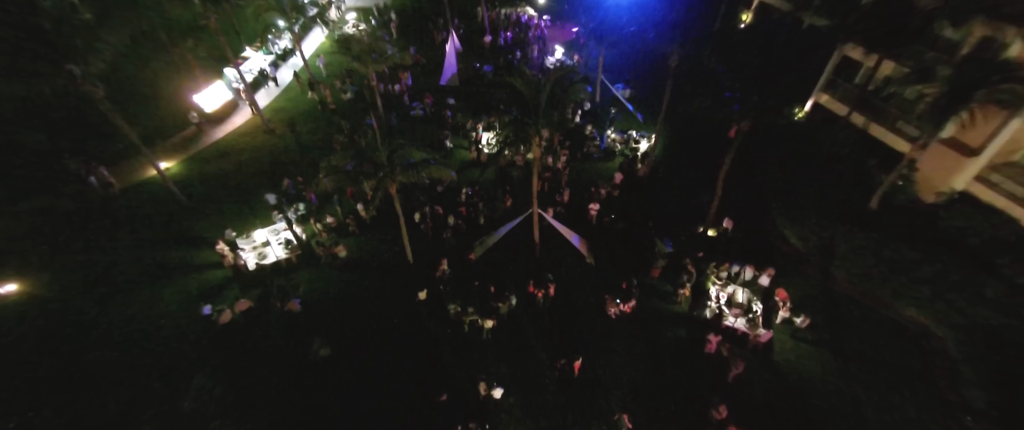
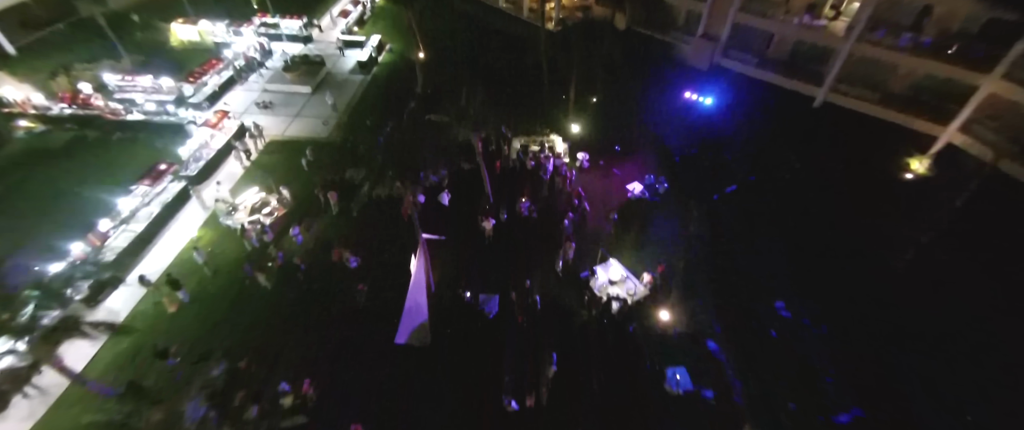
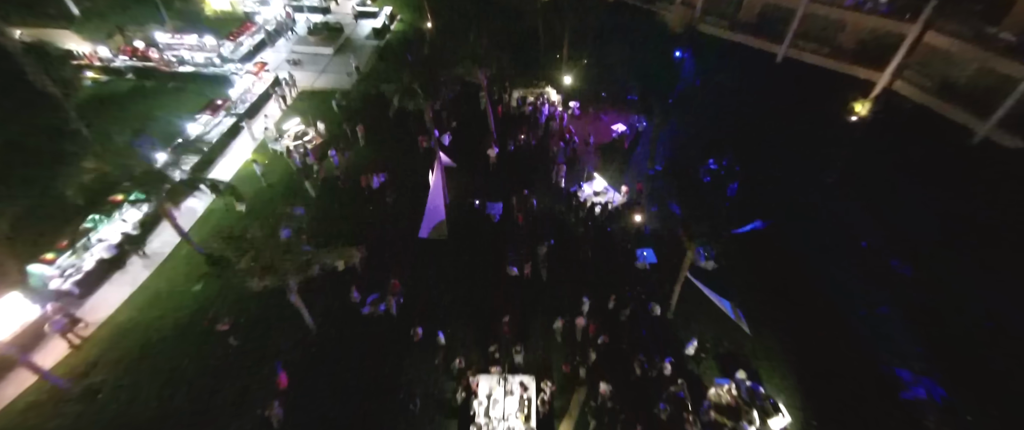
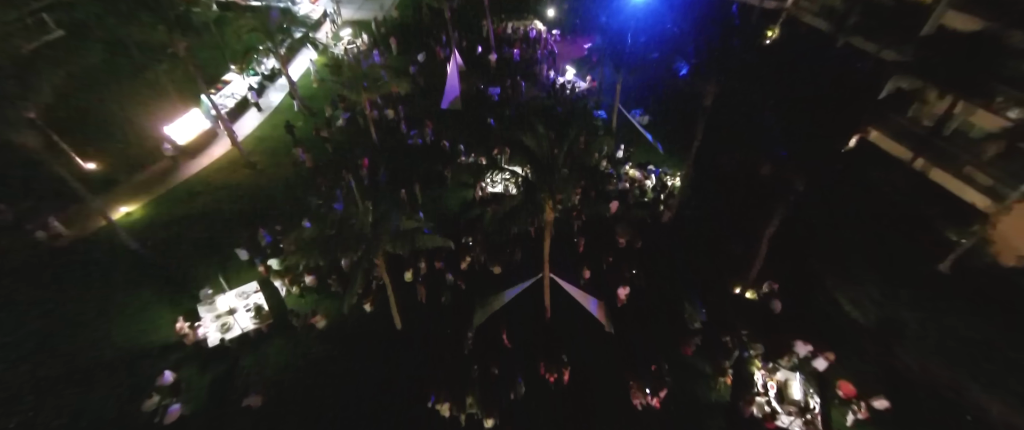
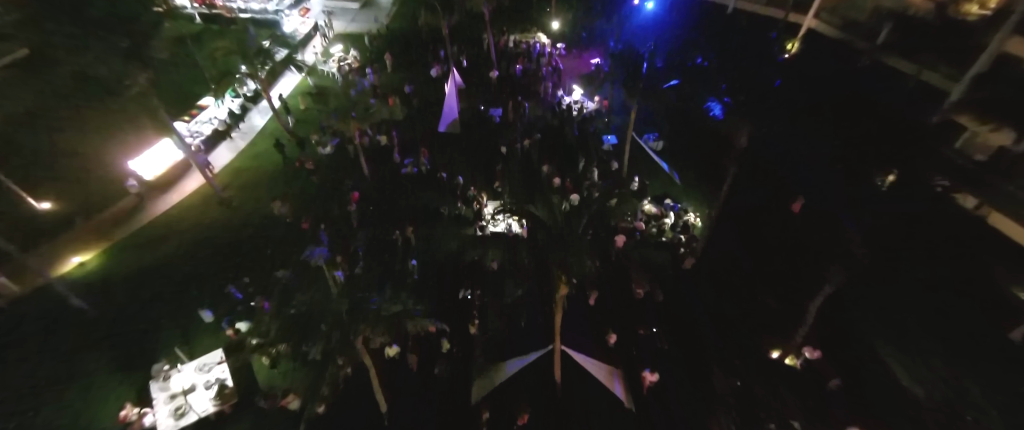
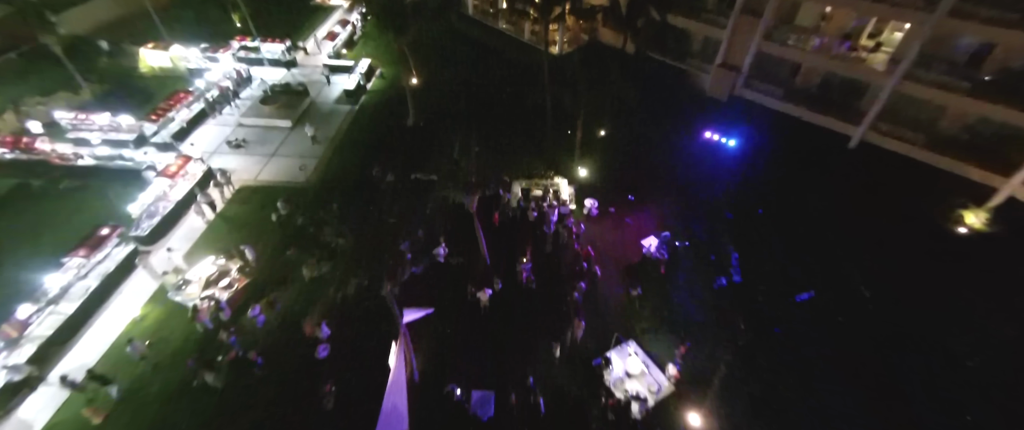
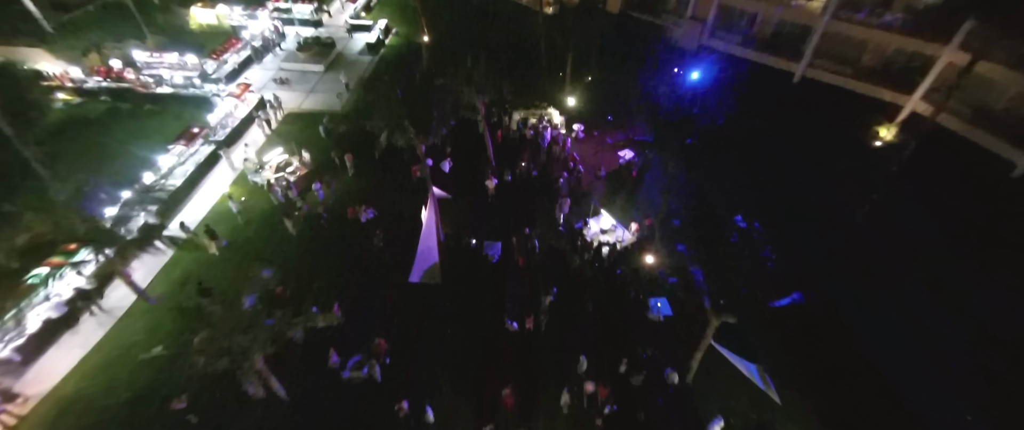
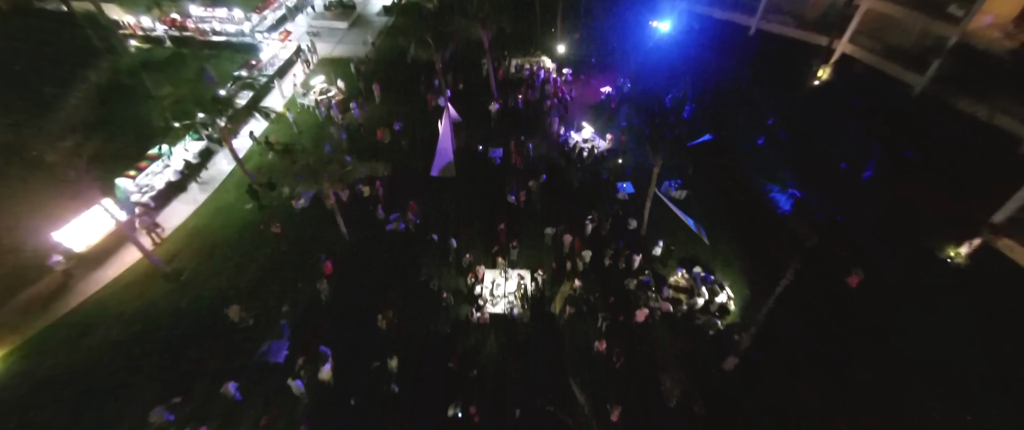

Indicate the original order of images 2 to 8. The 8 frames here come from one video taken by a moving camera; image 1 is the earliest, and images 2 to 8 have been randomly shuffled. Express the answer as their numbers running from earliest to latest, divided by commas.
4, 5, 8, 3, 7, 2, 6
